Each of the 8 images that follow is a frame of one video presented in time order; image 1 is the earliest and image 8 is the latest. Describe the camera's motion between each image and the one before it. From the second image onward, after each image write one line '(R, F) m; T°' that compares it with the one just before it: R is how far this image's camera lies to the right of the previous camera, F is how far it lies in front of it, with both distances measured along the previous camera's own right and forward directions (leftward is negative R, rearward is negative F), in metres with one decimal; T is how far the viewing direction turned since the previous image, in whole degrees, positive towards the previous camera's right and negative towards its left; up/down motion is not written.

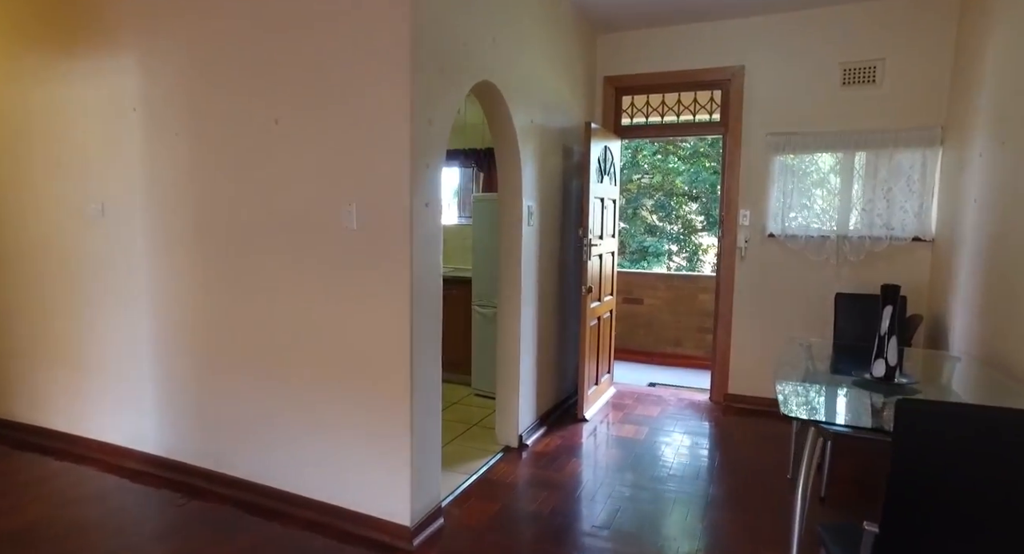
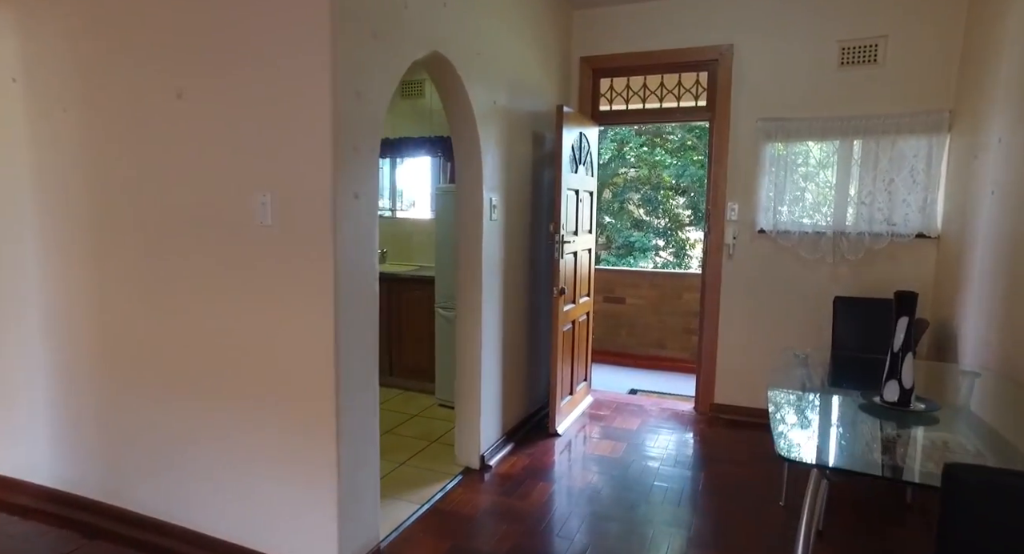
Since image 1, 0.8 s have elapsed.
(+0.1, +0.4) m; +1°
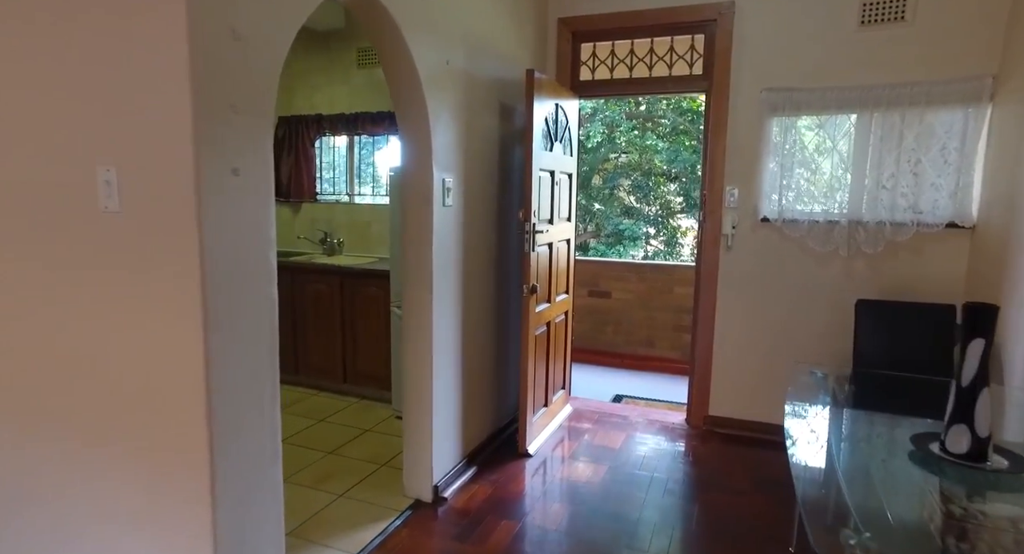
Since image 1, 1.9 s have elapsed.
(+0.1, +0.5) m; +1°
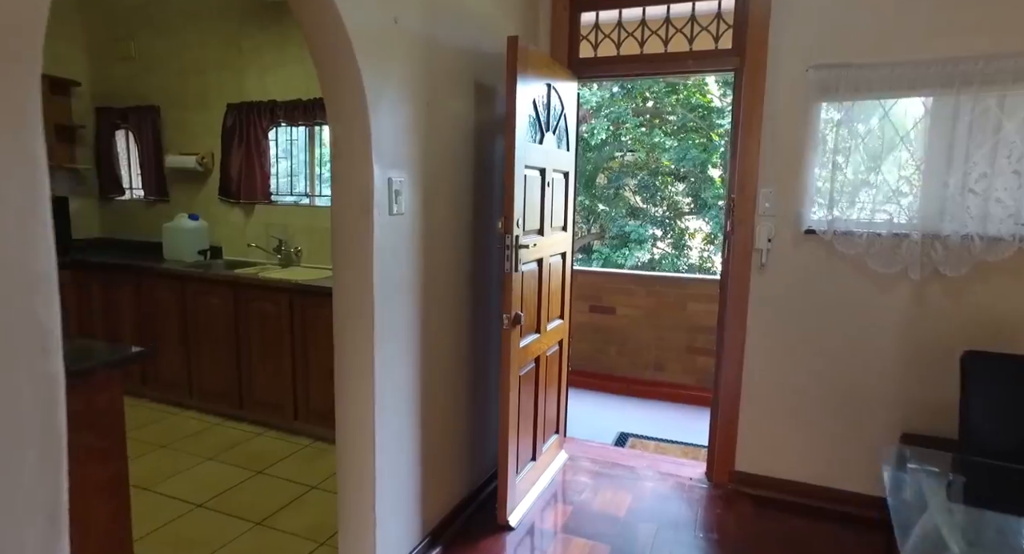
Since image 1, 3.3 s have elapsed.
(+0.1, +0.7) m; 0°
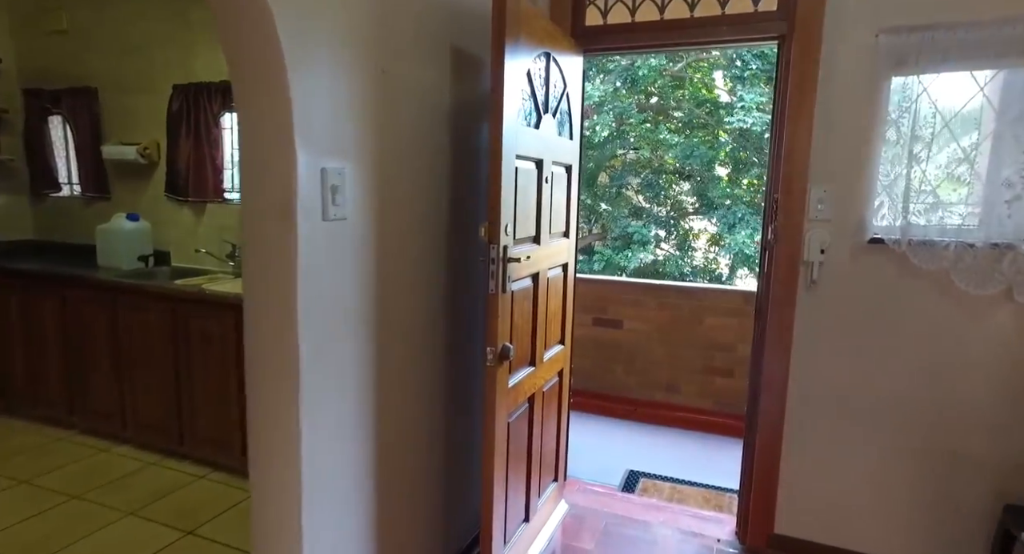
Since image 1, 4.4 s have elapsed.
(0.0, +0.6) m; 0°
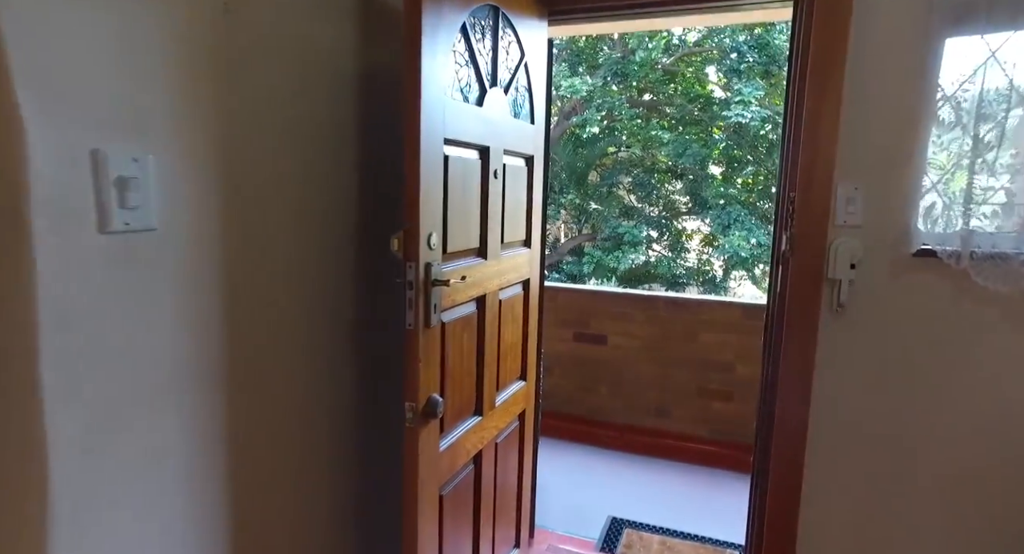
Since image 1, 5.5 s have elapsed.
(+0.1, +0.5) m; +1°
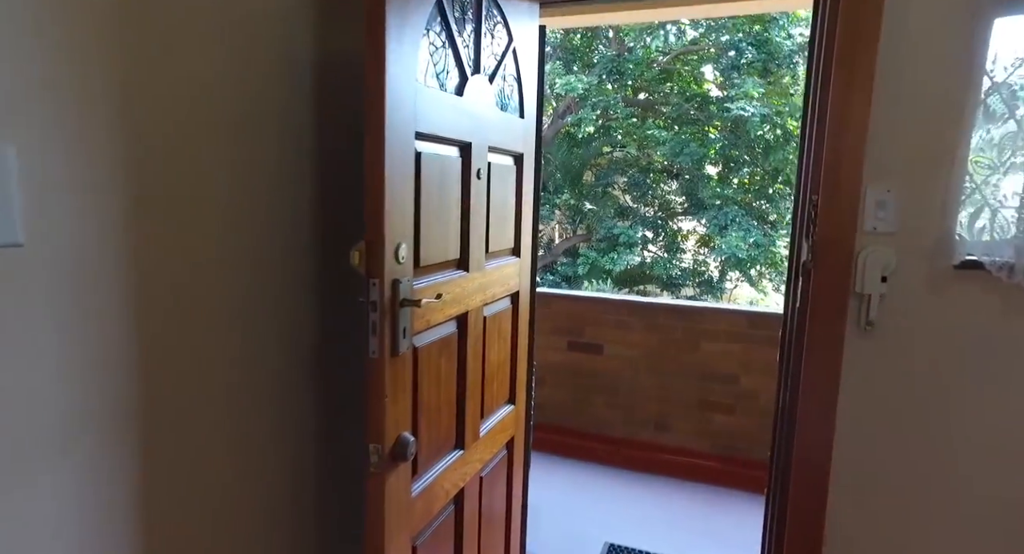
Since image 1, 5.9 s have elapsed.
(0.0, +0.2) m; 0°
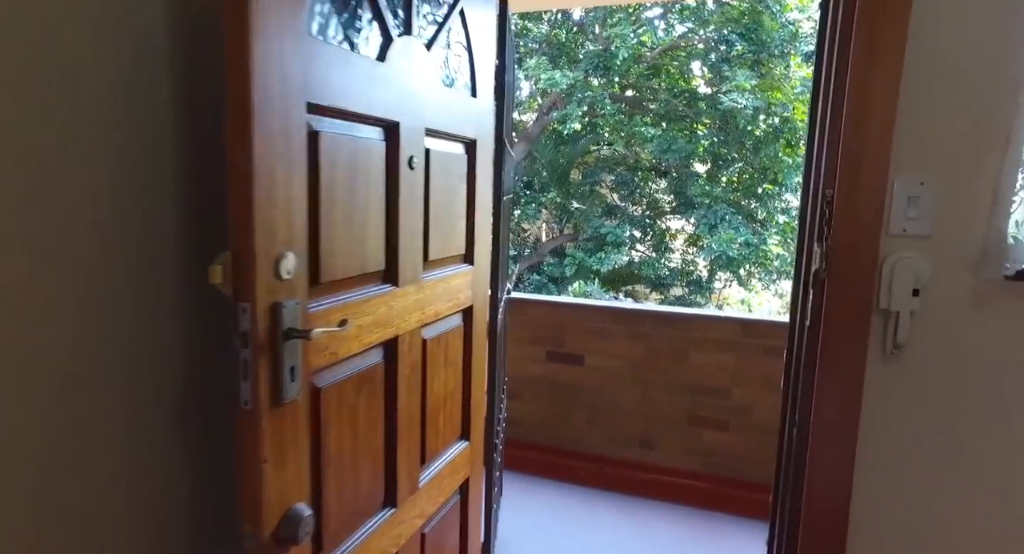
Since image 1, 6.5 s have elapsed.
(+0.1, +0.3) m; +1°
